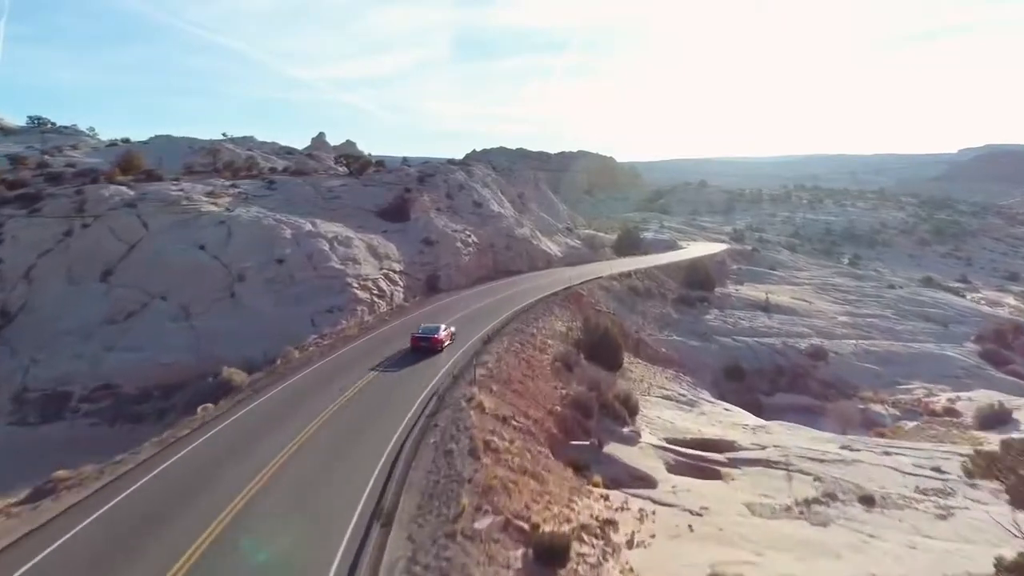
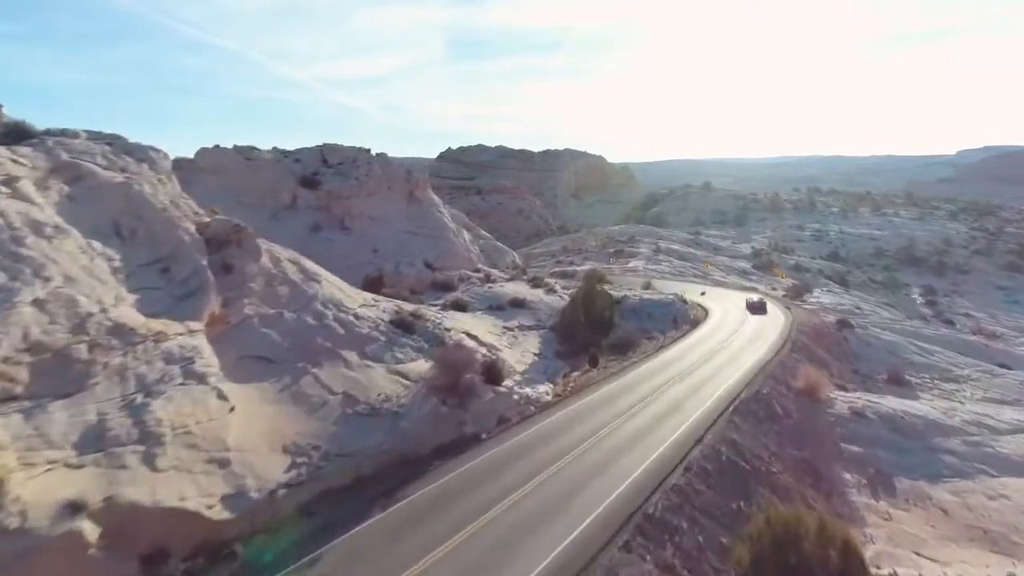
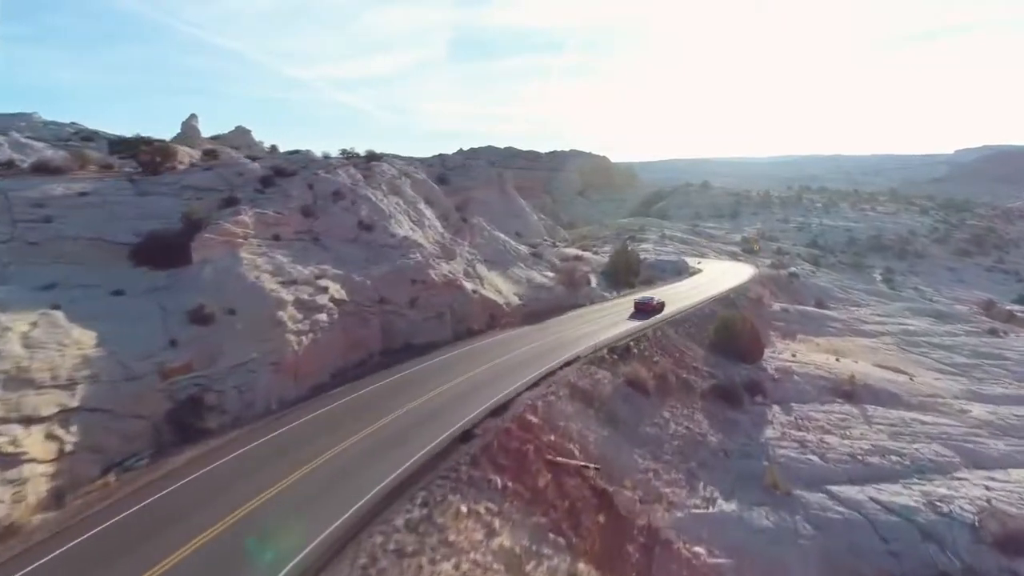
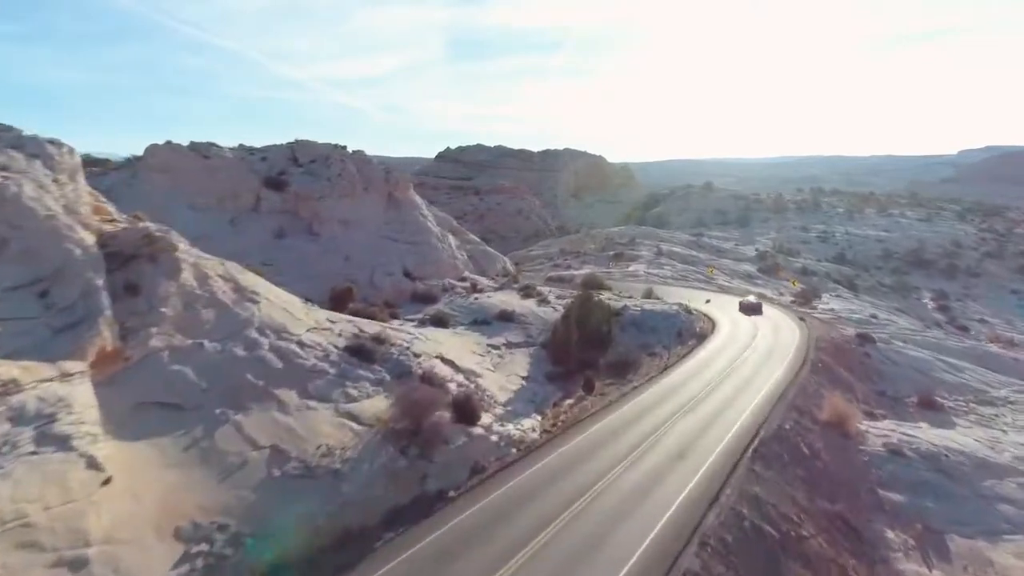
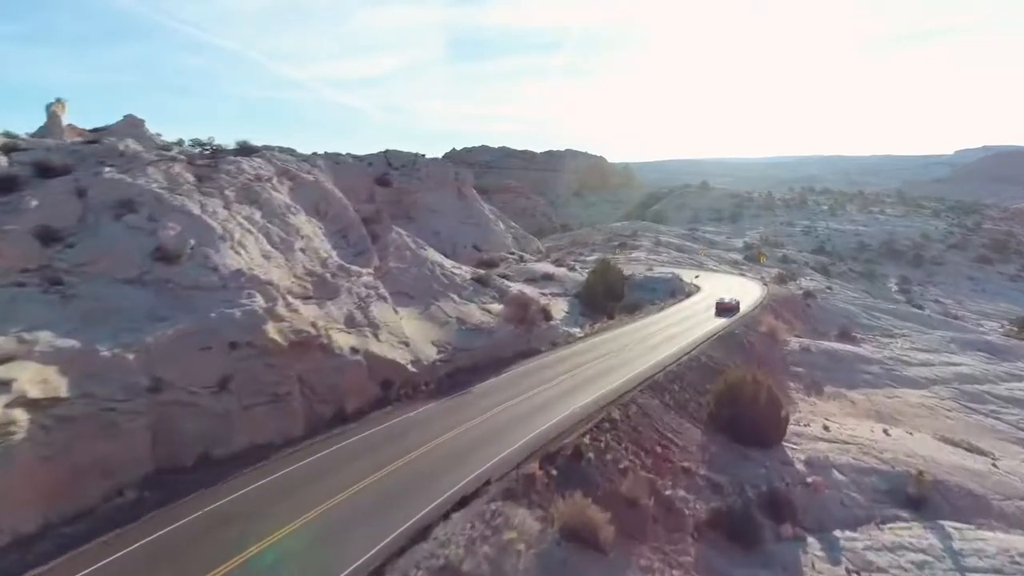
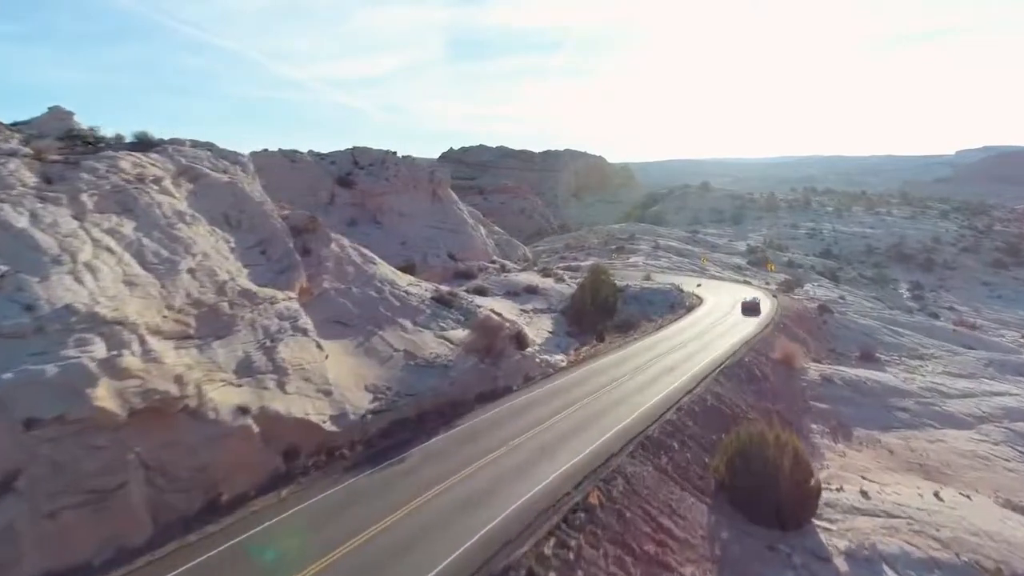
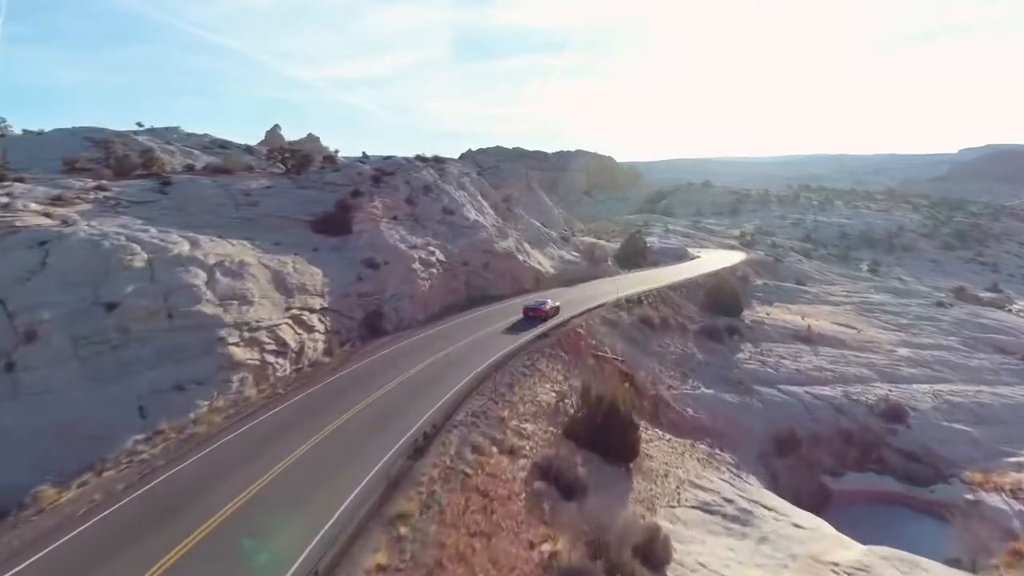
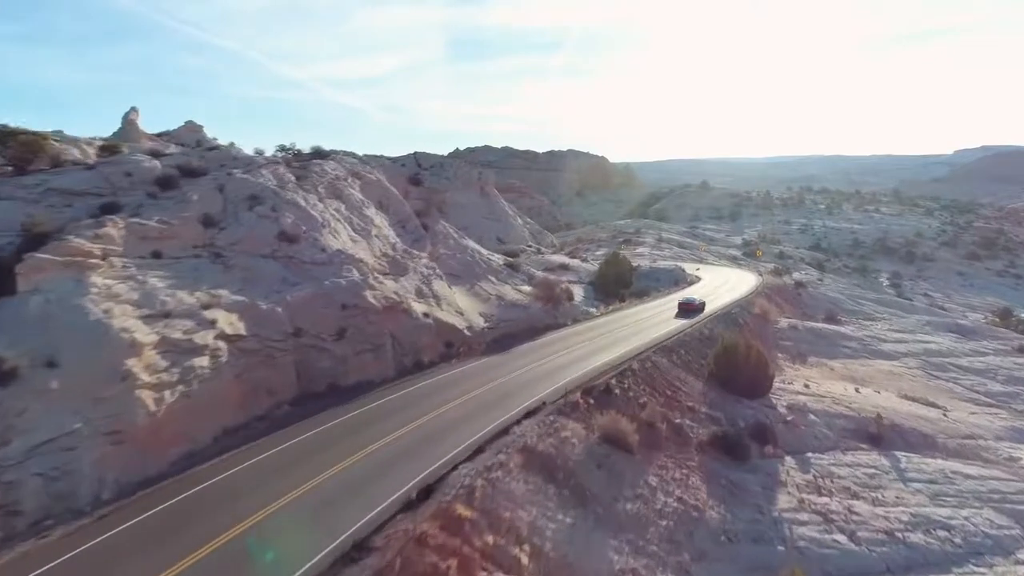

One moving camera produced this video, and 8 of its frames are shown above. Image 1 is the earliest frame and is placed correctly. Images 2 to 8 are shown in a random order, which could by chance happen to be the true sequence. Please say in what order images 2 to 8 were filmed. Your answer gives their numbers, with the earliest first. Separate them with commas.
7, 3, 8, 5, 6, 2, 4
